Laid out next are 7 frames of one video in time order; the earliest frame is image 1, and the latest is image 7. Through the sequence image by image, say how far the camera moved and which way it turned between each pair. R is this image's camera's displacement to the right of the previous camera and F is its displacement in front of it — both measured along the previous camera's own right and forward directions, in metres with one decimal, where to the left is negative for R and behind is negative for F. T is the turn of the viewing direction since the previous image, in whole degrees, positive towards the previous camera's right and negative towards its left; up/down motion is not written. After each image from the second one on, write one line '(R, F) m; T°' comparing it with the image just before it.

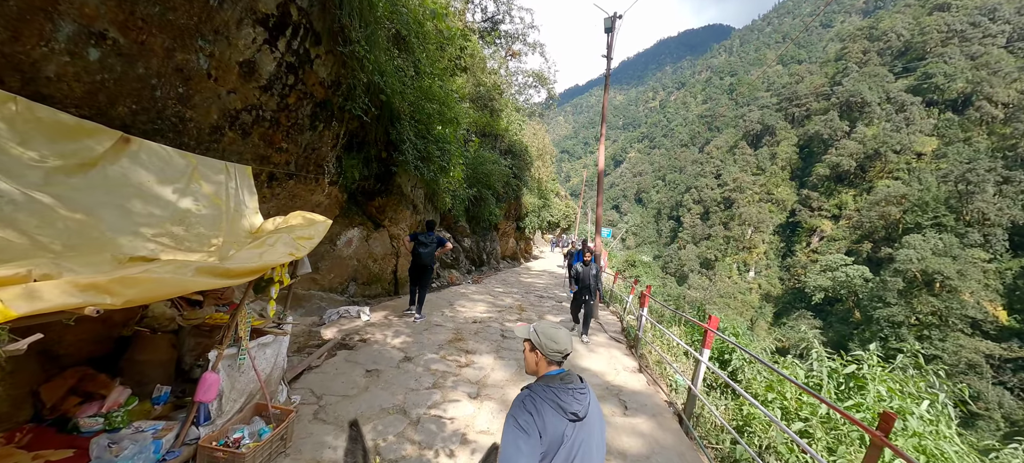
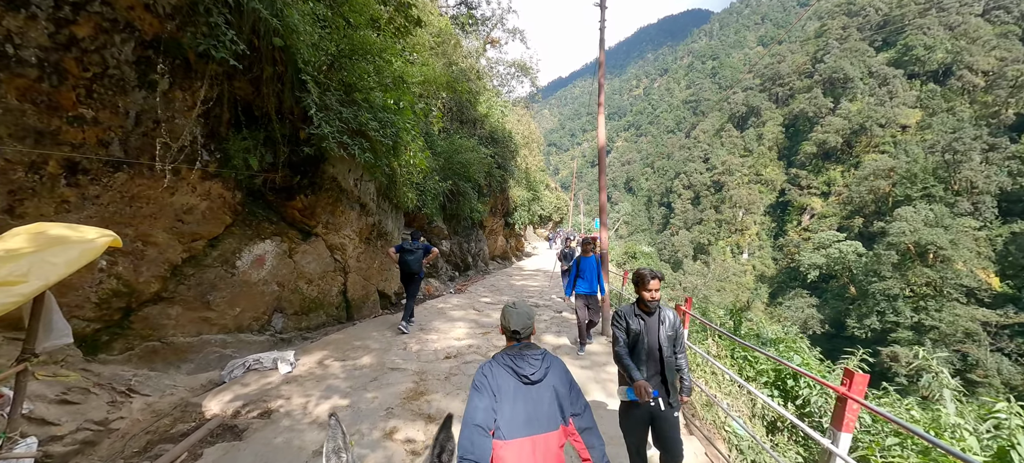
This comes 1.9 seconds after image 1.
(+0.2, +1.8) m; +1°
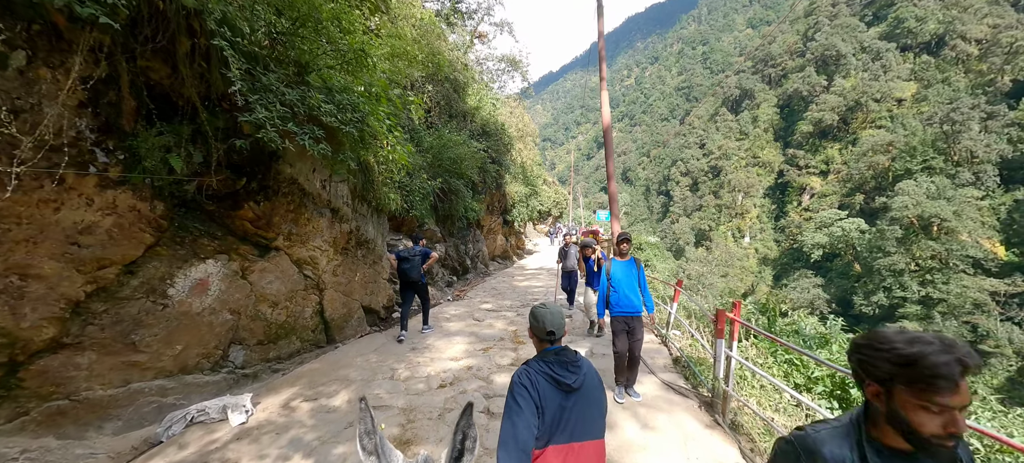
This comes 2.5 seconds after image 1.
(0.0, +0.8) m; 0°
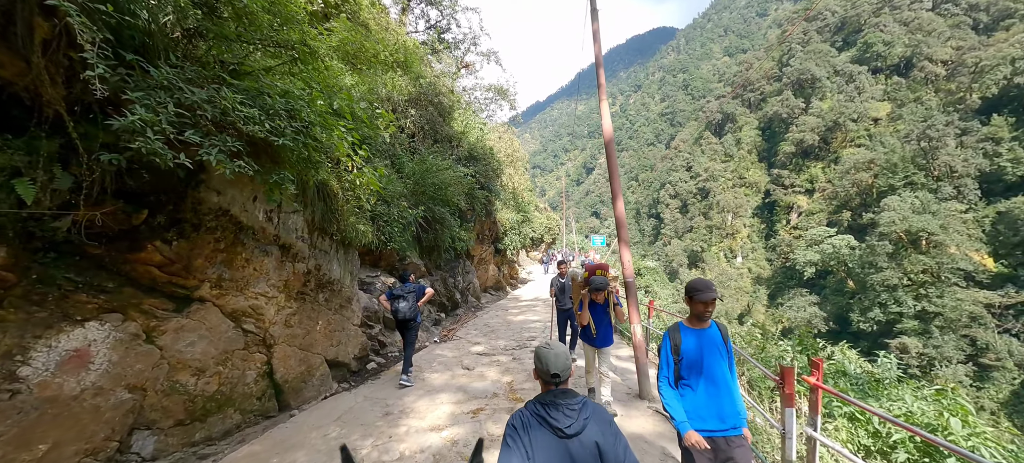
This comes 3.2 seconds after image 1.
(0.0, +0.8) m; +1°
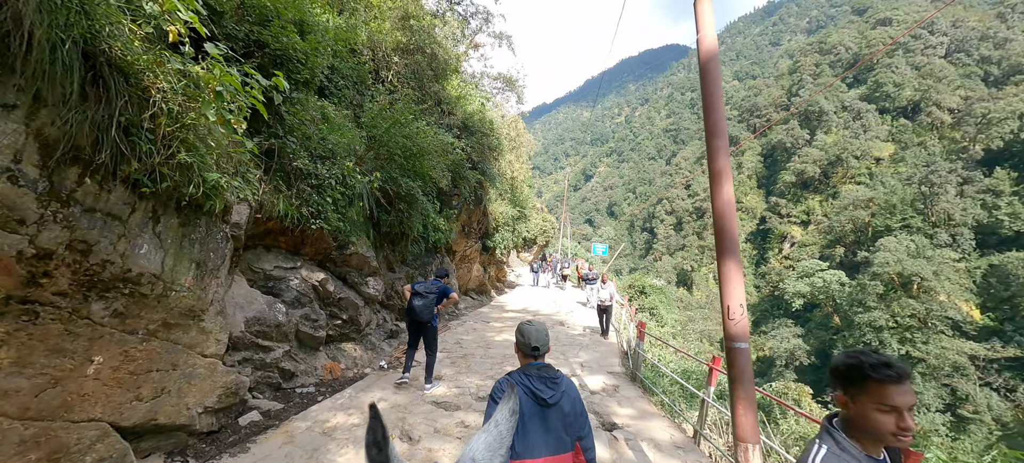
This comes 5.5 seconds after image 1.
(0.0, +2.3) m; +1°
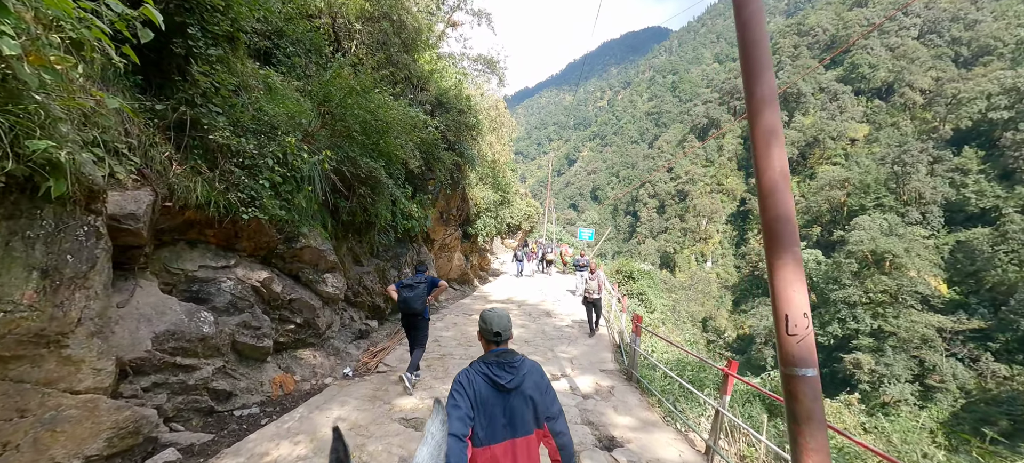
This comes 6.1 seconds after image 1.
(+0.1, +0.7) m; +2°
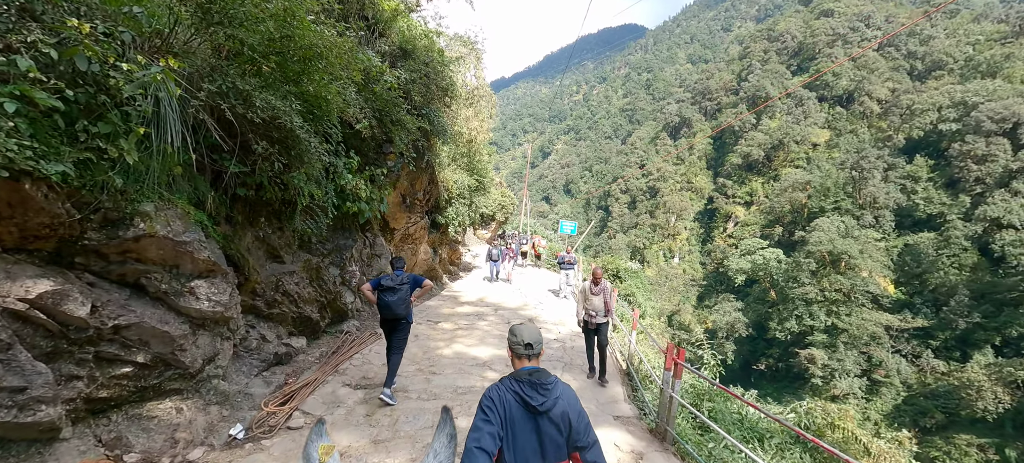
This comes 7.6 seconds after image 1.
(-0.1, +1.7) m; +4°
